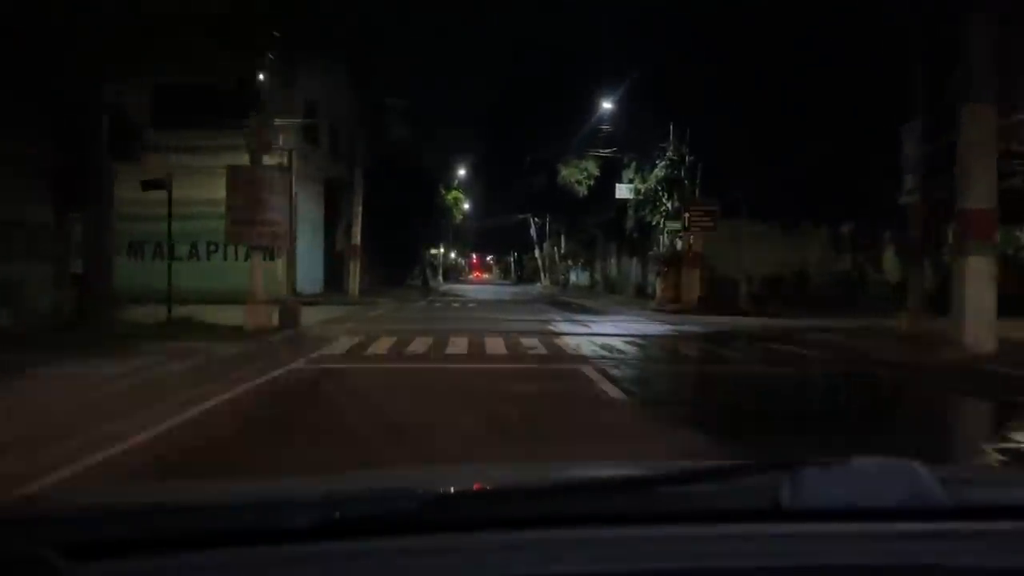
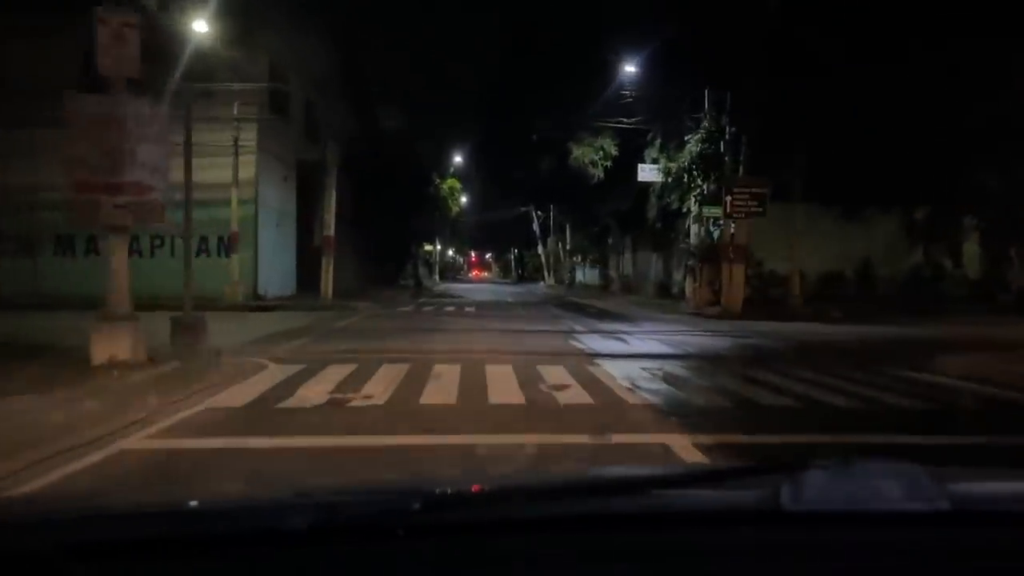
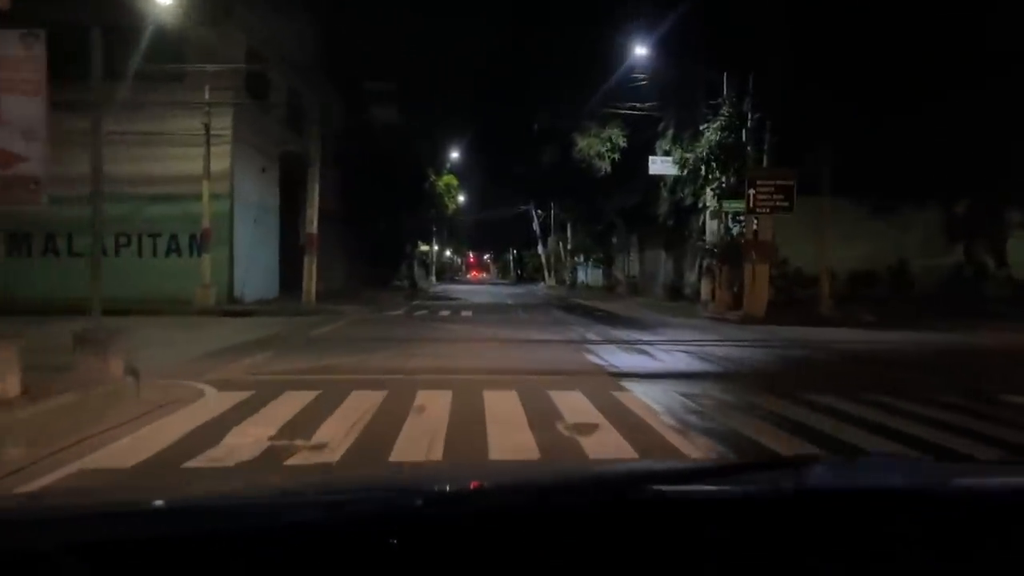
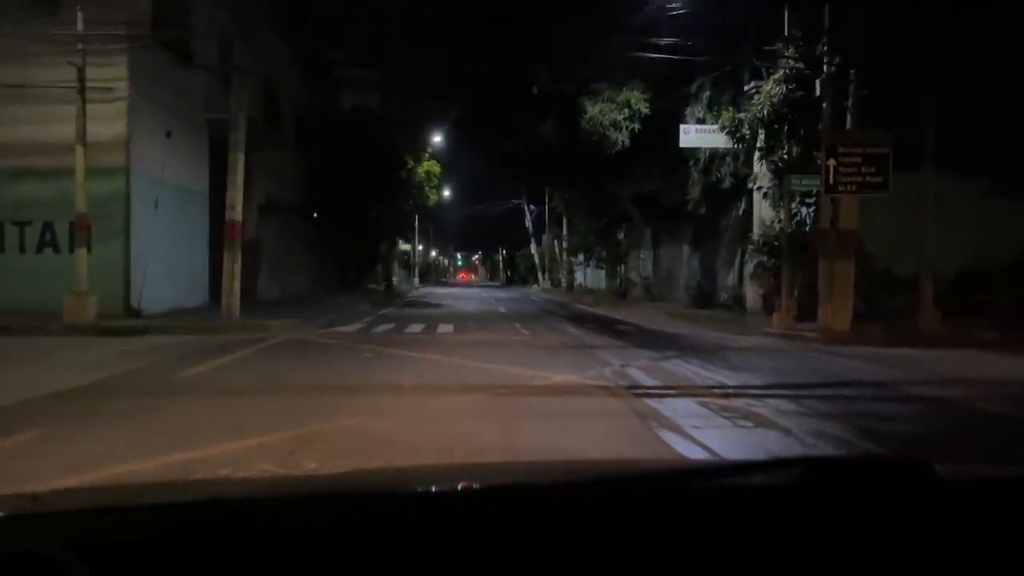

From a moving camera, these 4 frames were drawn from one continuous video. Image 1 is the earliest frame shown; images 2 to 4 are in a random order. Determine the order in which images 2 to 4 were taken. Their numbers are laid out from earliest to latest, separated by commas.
2, 3, 4
